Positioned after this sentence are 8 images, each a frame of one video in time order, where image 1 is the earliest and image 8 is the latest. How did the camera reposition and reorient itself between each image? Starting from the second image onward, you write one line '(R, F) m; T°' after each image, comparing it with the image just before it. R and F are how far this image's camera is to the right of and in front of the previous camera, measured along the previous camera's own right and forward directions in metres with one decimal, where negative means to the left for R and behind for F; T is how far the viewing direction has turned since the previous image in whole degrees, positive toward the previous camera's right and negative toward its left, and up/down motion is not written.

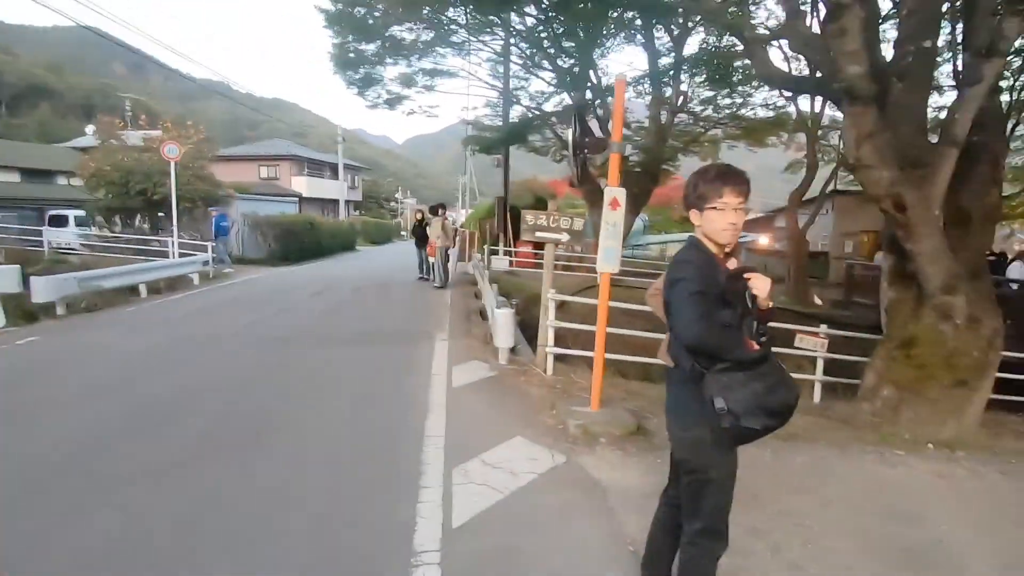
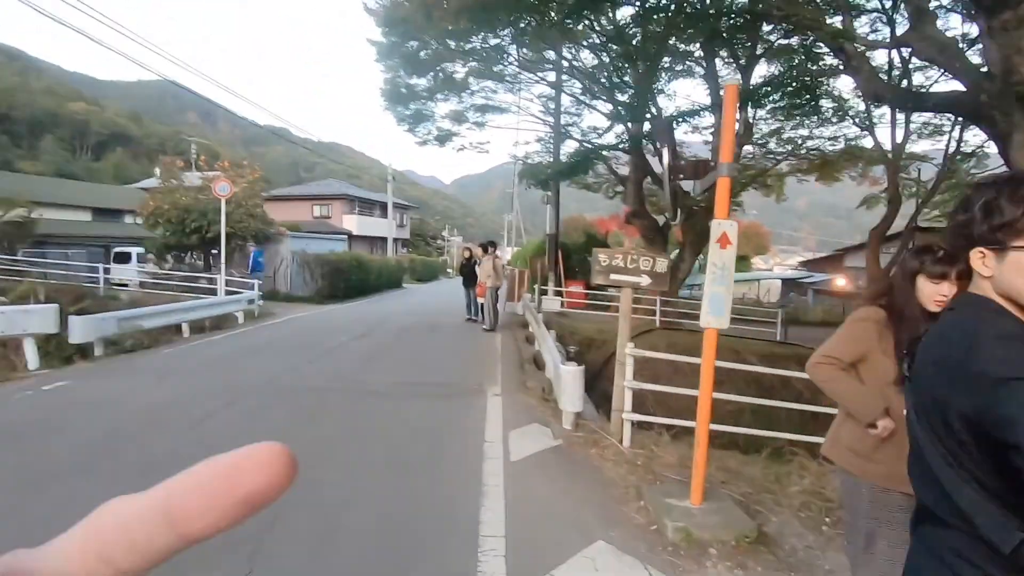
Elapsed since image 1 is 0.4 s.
(-0.2, +0.8) m; -5°
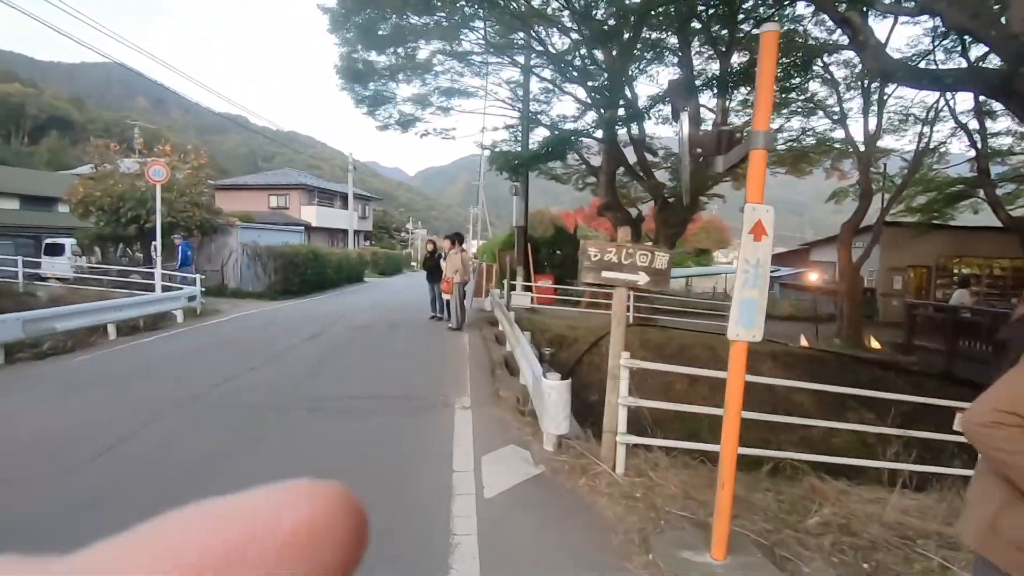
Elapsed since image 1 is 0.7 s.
(-0.1, +0.7) m; +4°
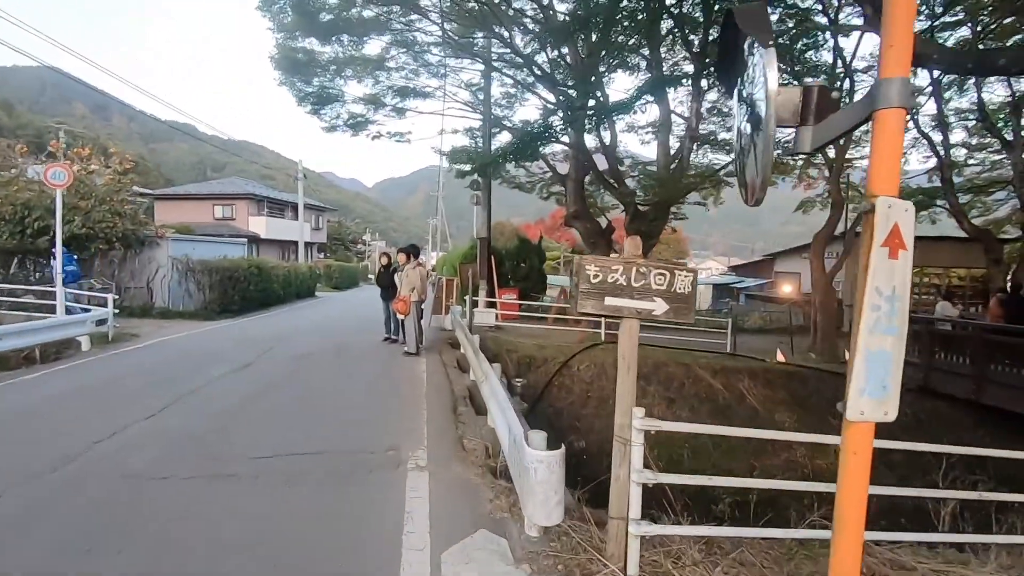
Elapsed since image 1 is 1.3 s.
(0.0, +1.0) m; +4°
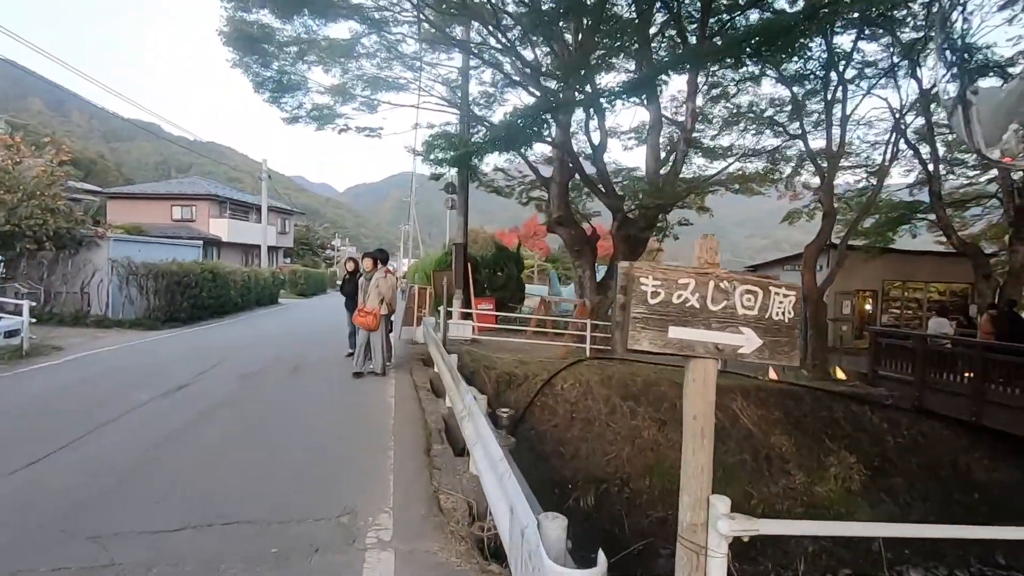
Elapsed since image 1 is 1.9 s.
(-0.1, +0.9) m; +3°
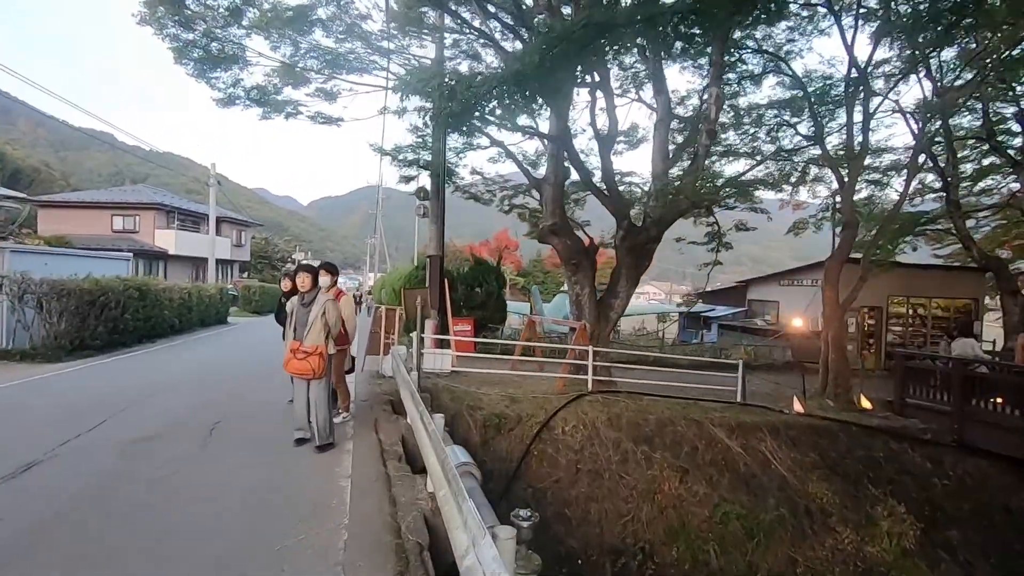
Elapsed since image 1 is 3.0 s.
(-0.3, +1.9) m; +3°
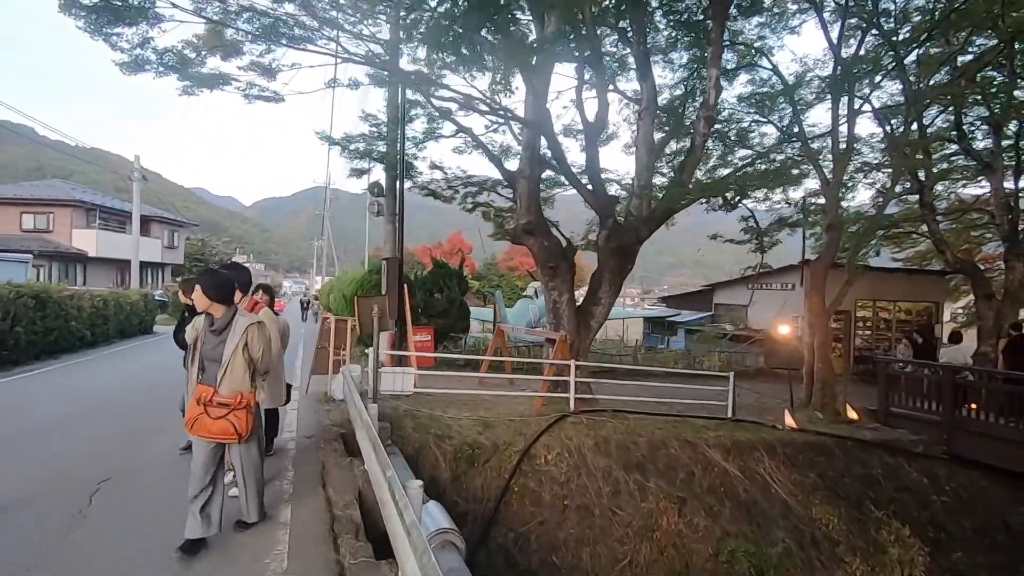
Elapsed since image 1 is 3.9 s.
(-0.3, +1.2) m; +5°
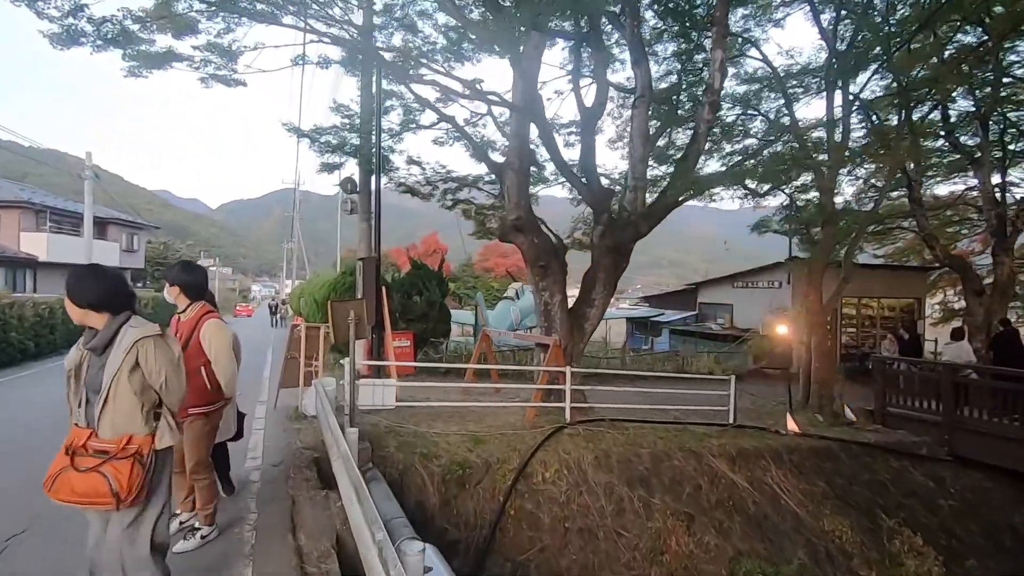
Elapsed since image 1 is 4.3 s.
(-0.2, +0.7) m; +3°
